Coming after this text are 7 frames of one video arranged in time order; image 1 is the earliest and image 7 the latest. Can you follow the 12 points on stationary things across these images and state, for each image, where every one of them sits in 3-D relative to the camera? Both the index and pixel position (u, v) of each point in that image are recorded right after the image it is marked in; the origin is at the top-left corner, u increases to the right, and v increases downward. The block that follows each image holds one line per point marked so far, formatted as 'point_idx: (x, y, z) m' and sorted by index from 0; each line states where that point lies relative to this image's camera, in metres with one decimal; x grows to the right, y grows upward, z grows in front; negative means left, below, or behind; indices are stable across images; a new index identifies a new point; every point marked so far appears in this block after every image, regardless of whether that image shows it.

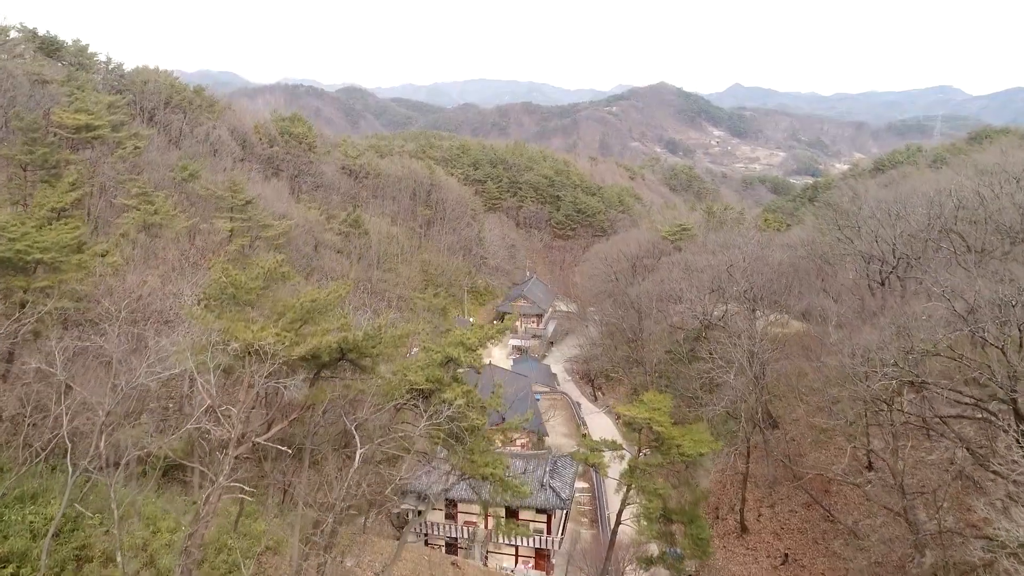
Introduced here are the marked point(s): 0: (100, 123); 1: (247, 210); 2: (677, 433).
0: (-11.4, +4.6, +16.3) m
1: (-7.5, +2.3, +16.7) m
2: (+2.6, -2.3, +9.2) m
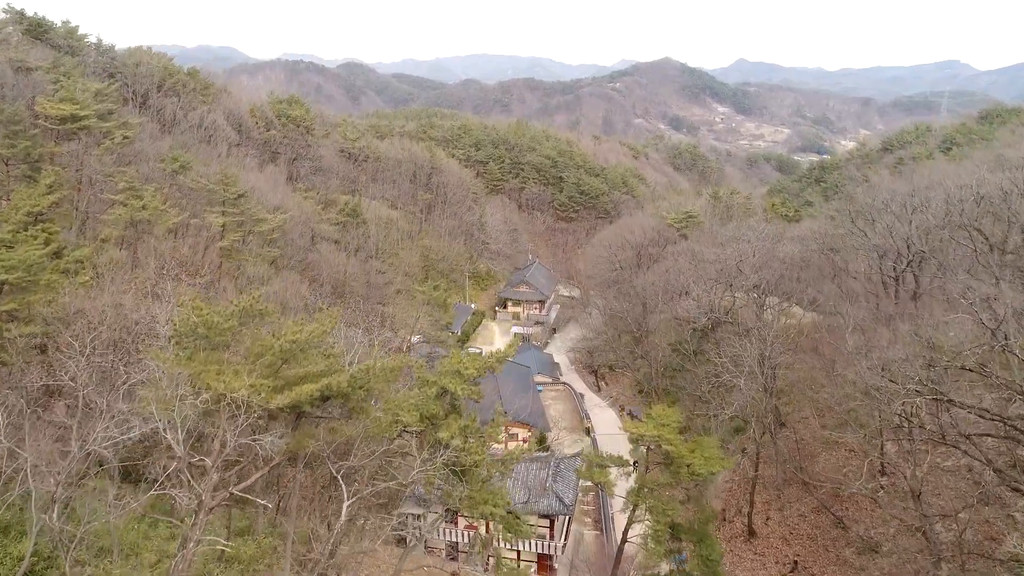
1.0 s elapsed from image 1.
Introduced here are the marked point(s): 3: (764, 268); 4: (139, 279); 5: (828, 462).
0: (-11.4, +4.7, +15.7) m
1: (-7.4, +2.3, +16.1) m
2: (+2.6, -2.5, +8.8) m
3: (+8.4, +0.6, +19.4) m
4: (-7.1, 0.0, +11.1) m
5: (+8.3, -4.5, +15.3) m
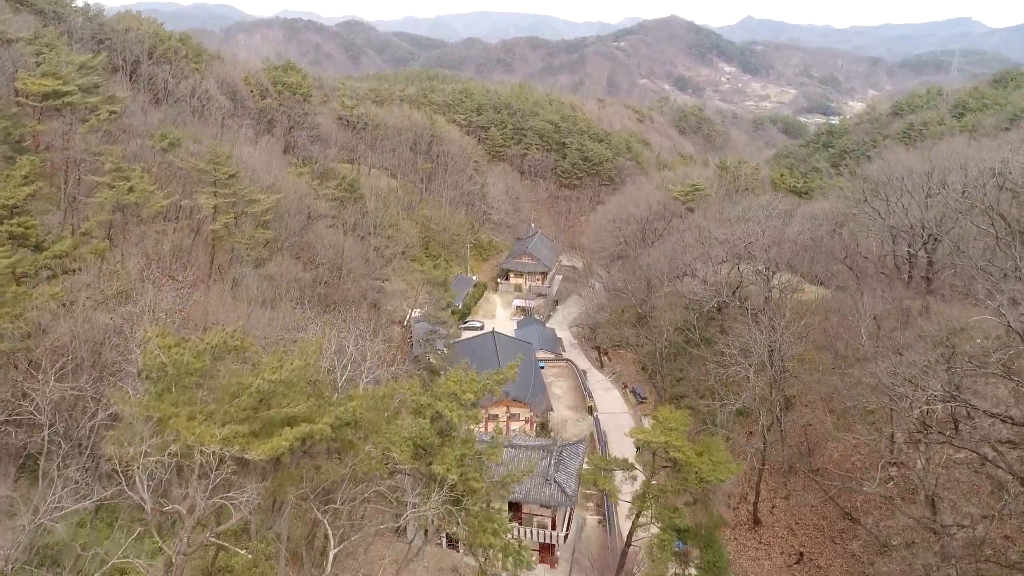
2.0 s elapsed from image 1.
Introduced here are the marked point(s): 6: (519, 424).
0: (-11.3, +5.1, +15.0) m
1: (-7.4, +2.8, +15.5) m
2: (+2.6, -2.5, +8.5) m
3: (+8.4, +1.3, +18.8) m
4: (-7.1, +0.1, +10.6) m
5: (+8.3, -4.1, +15.0) m
6: (+0.2, -4.5, +20.6) m
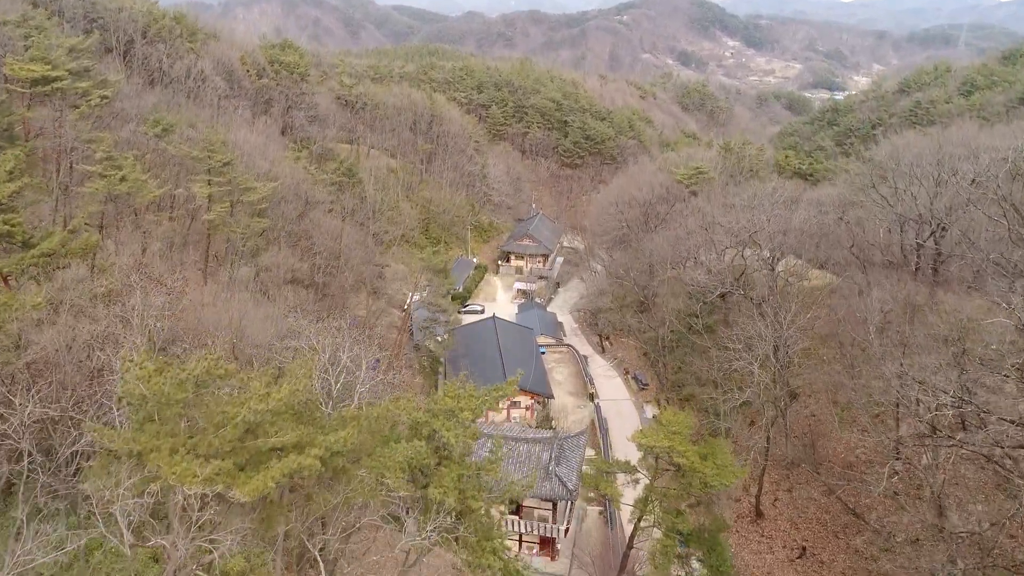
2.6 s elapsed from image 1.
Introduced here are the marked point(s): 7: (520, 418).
0: (-11.3, +5.3, +14.6) m
1: (-7.4, +3.0, +15.2) m
2: (+2.6, -2.5, +8.3) m
3: (+8.5, +1.6, +18.5) m
4: (-7.1, +0.2, +10.4) m
5: (+8.3, -3.9, +14.9) m
6: (+0.2, -4.1, +20.5) m
7: (+0.3, -4.3, +20.6) m
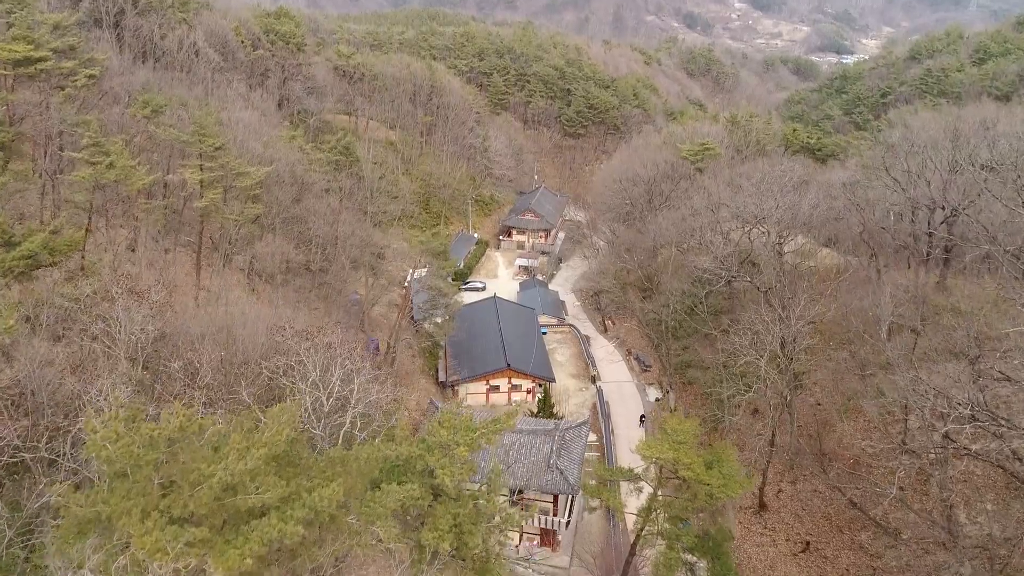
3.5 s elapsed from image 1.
0: (-11.3, +5.5, +14.0) m
1: (-7.3, +3.3, +14.7) m
2: (+2.6, -2.5, +8.1) m
3: (+8.5, +2.1, +18.0) m
4: (-7.1, +0.2, +10.1) m
5: (+8.3, -3.6, +14.8) m
6: (+0.3, -3.6, +20.4) m
7: (+0.3, -3.7, +20.4) m
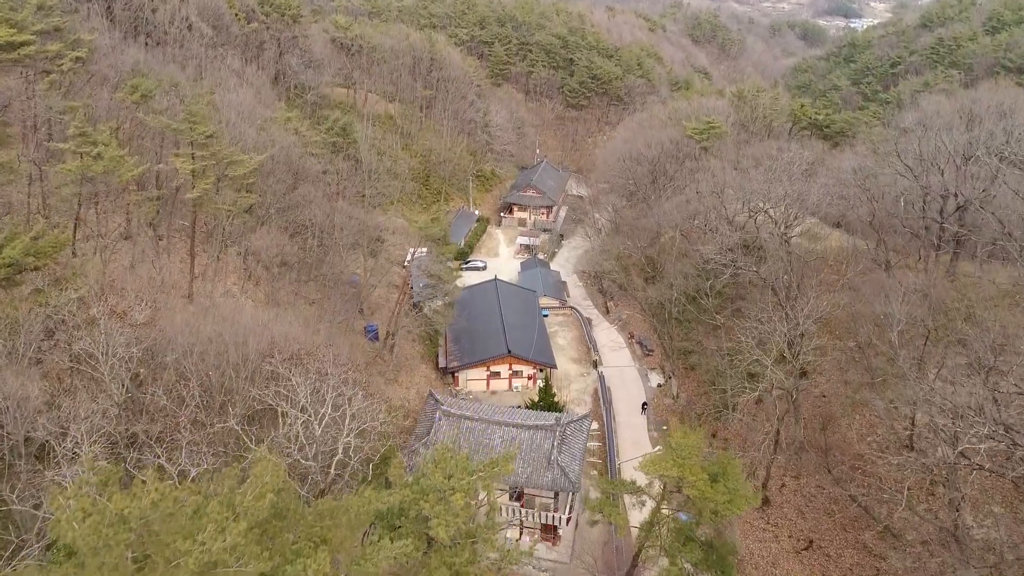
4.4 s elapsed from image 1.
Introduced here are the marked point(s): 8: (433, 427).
0: (-11.3, +5.7, +13.5) m
1: (-7.3, +3.5, +14.3) m
2: (+2.6, -2.7, +7.9) m
3: (+8.5, +2.4, +17.6) m
4: (-7.1, +0.2, +9.8) m
5: (+8.4, -3.4, +14.6) m
6: (+0.3, -3.1, +20.2) m
7: (+0.4, -3.3, +20.3) m
8: (-1.8, -3.2, +13.6) m
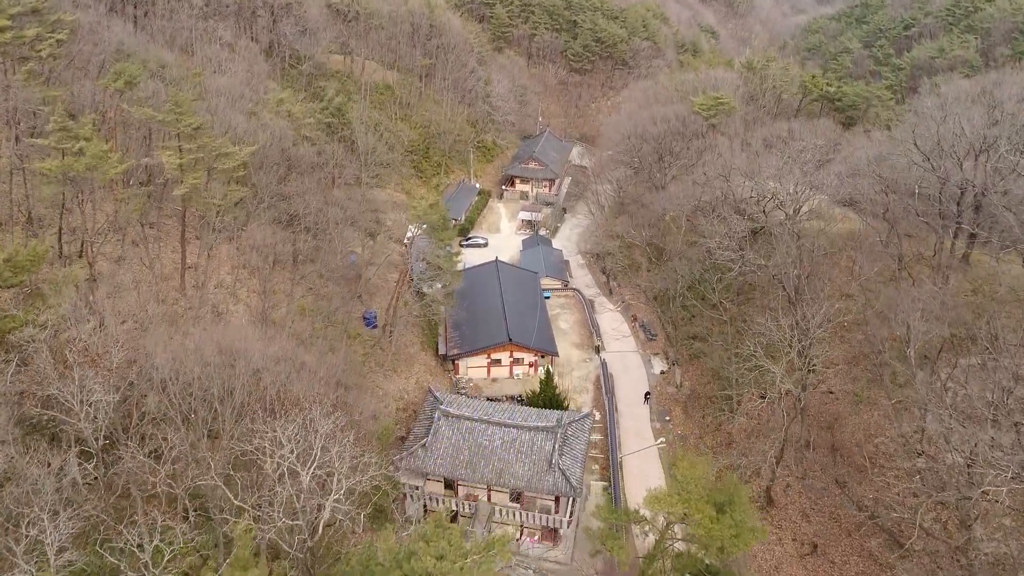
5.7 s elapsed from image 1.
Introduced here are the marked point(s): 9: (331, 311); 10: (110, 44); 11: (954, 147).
0: (-11.3, +5.6, +12.8) m
1: (-7.3, +3.5, +13.7) m
2: (+2.6, -3.0, +7.6) m
3: (+8.6, +2.6, +17.0) m
4: (-7.1, -0.1, +9.4) m
5: (+8.4, -3.4, +14.3) m
6: (+0.4, -2.7, +20.0) m
7: (+0.4, -2.9, +20.0) m
8: (-1.8, -3.2, +13.3) m
9: (-4.8, -0.6, +15.5) m
10: (-12.5, +7.5, +18.2) m
11: (+11.5, +3.7, +15.5) m
